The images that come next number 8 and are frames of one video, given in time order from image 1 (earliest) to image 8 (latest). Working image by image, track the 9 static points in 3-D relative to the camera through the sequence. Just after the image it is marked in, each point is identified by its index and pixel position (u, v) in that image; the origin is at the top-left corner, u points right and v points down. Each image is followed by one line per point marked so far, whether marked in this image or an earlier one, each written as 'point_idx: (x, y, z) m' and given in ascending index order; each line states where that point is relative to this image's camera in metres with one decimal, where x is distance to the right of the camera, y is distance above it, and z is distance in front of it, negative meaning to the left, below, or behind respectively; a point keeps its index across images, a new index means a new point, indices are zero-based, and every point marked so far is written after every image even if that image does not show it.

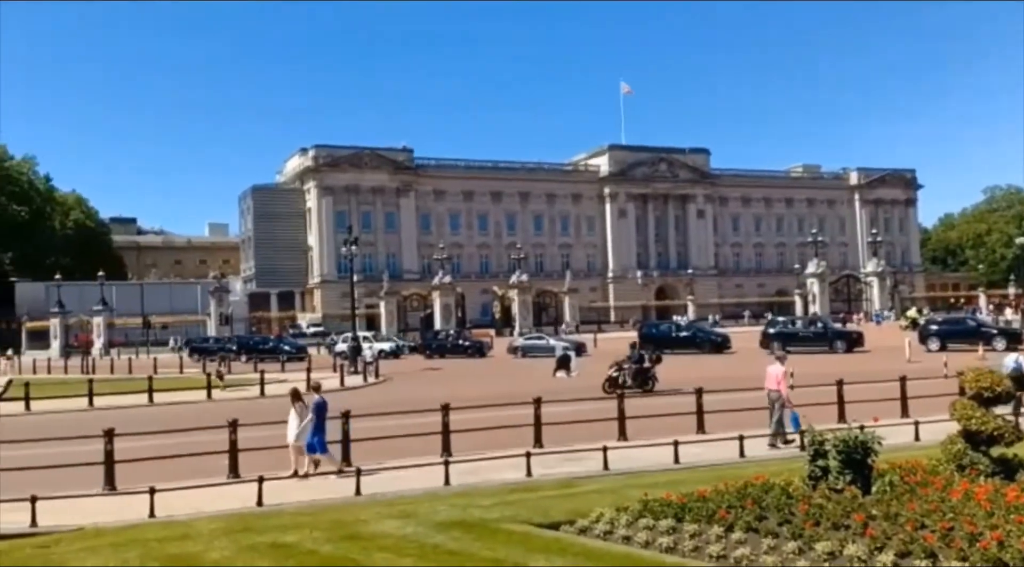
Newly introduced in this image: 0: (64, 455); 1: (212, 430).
0: (-8.8, -3.4, +17.8) m
1: (-6.5, -3.2, +19.7) m
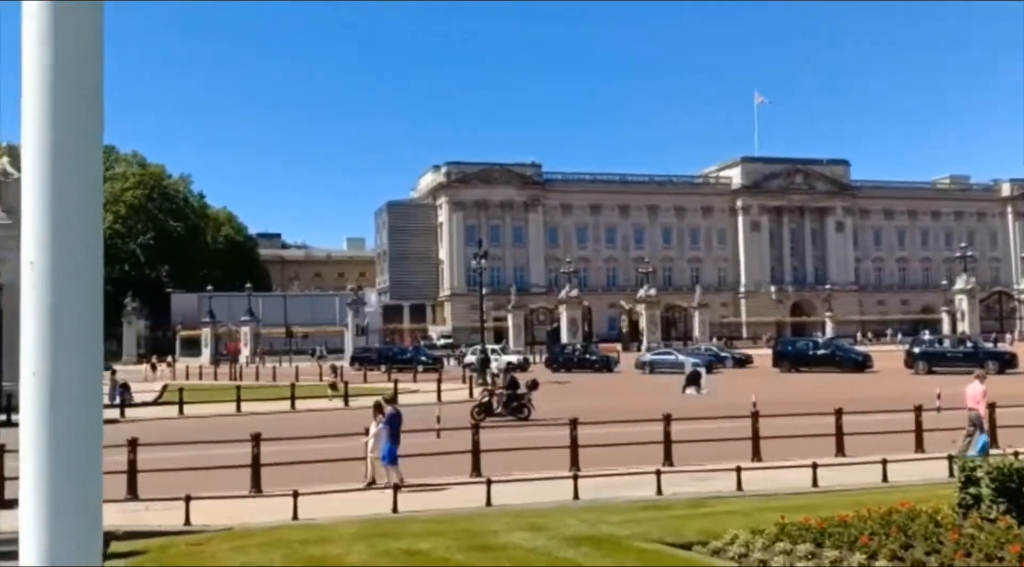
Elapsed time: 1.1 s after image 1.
0: (-6.2, -3.7, +18.9) m
1: (-3.7, -3.5, +20.4) m
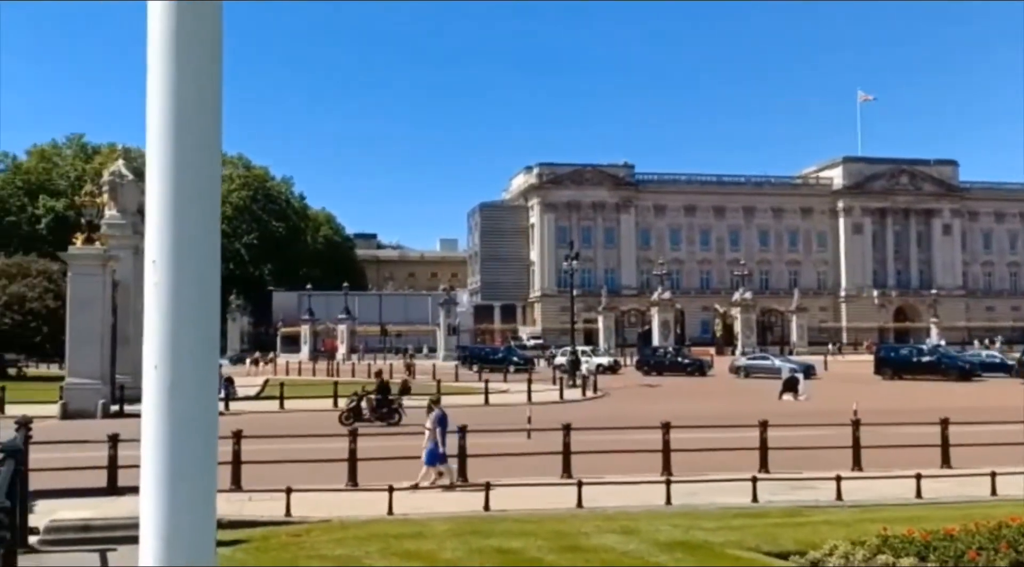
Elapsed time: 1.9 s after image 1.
0: (-4.3, -3.6, +19.4) m
1: (-1.6, -3.5, +20.7) m
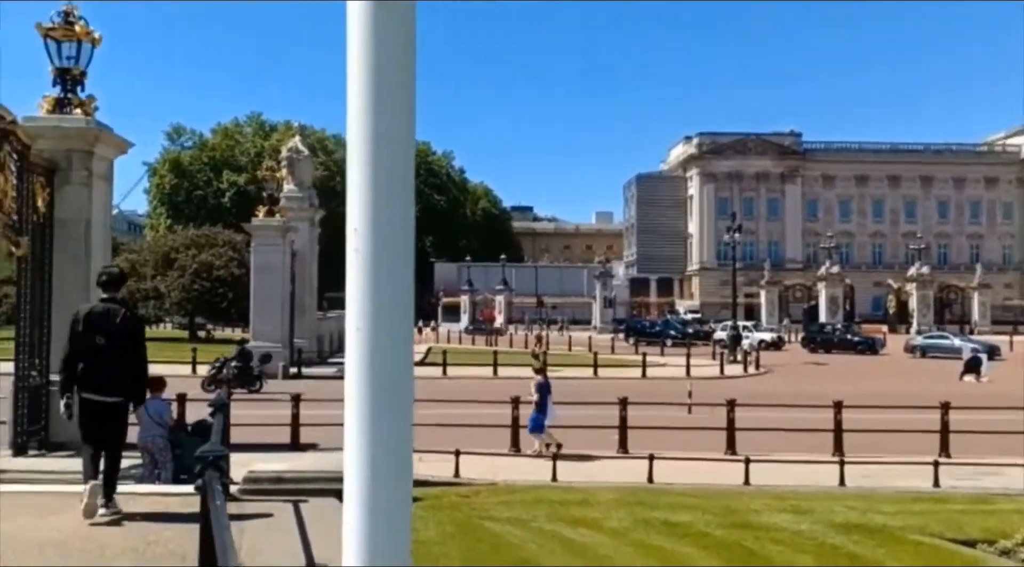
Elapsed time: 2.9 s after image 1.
0: (-0.8, -3.0, +20.0) m
1: (+2.1, -2.9, +20.8) m
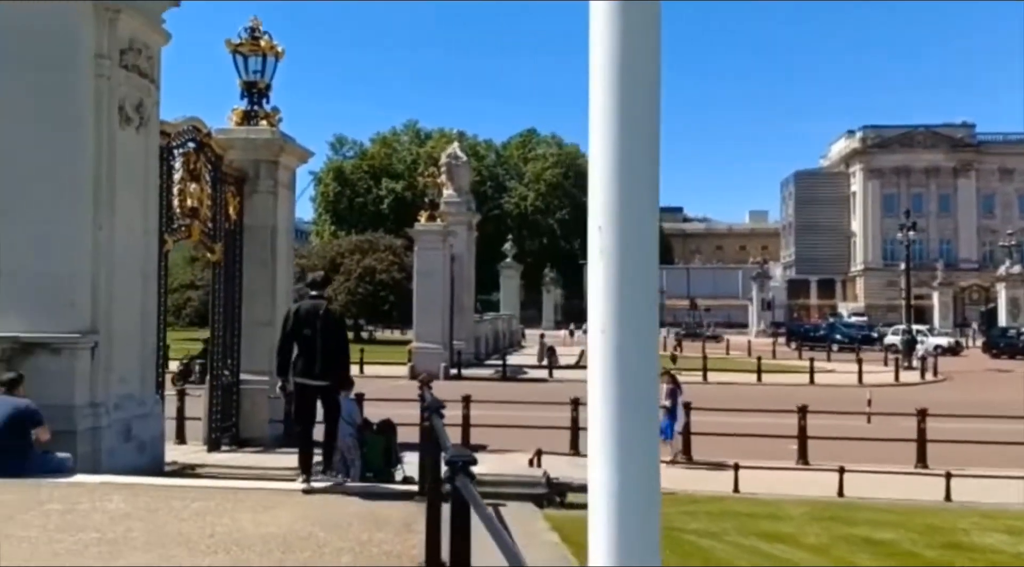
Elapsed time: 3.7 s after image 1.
0: (+2.9, -3.0, +19.6) m
1: (+5.9, -2.9, +19.9) m
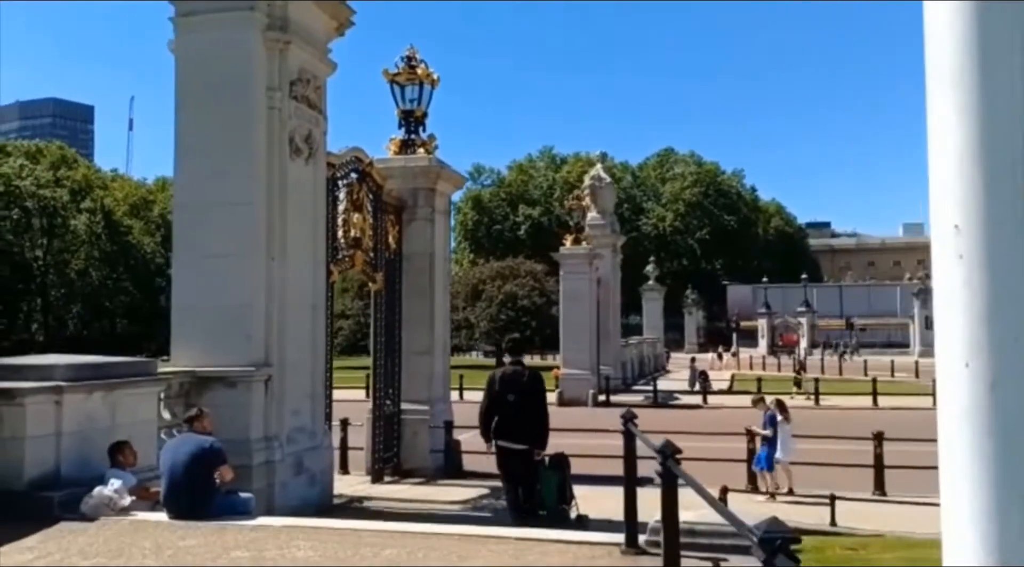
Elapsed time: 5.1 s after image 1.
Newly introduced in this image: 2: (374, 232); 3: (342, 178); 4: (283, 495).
0: (+6.3, -3.4, +18.2) m
1: (+9.3, -3.2, +18.1) m
2: (-2.4, +0.9, +15.4) m
3: (-2.7, +1.7, +14.1) m
4: (-2.8, -2.5, +10.8) m
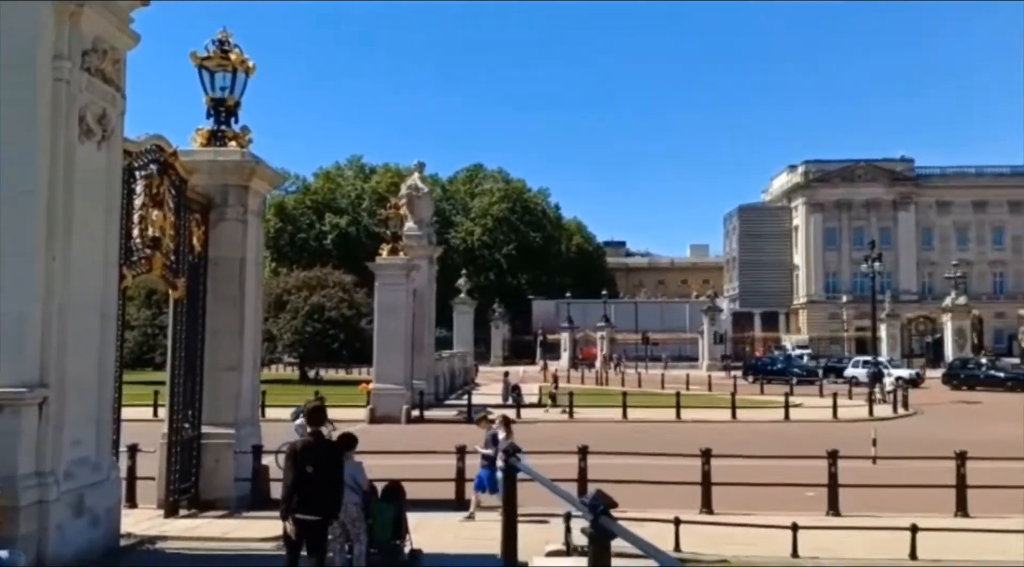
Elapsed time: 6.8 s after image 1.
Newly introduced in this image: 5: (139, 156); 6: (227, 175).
0: (+2.7, -3.8, +18.0) m
1: (+5.7, -3.6, +18.6) m
2: (-5.0, +0.8, +13.5) m
3: (-5.0, +1.6, +12.2) m
4: (-4.5, -2.6, +8.9) m
5: (-5.0, +1.7, +12.1) m
6: (-4.6, +1.8, +14.7) m
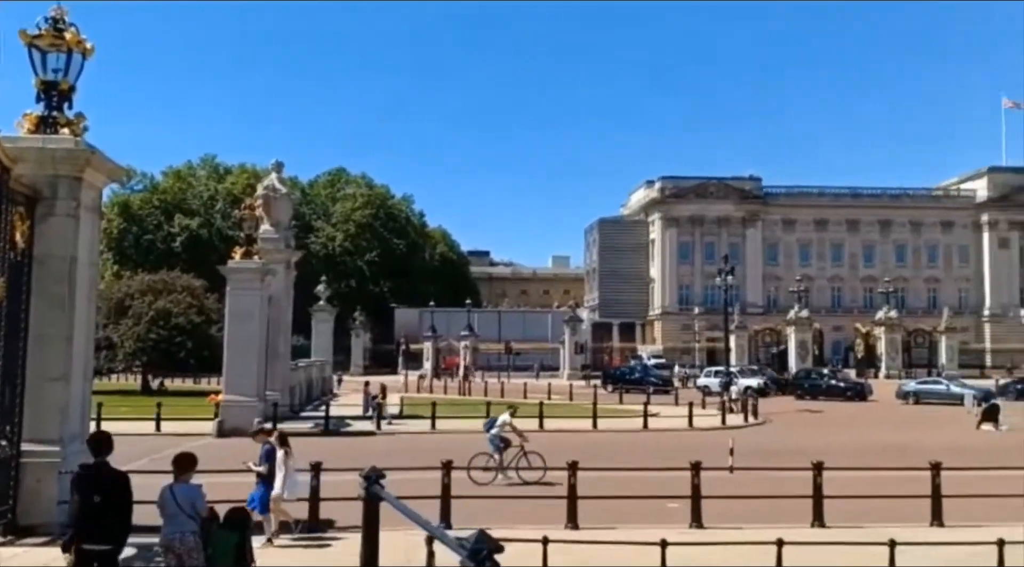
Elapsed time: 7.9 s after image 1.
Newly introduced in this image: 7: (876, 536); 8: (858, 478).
0: (0.0, -3.9, +17.6) m
1: (+2.8, -3.8, +18.5) m
2: (-6.9, +0.8, +12.0) m
3: (-6.7, +1.6, +10.7) m
4: (-5.7, -2.5, +7.5) m
5: (-6.6, +1.7, +10.6) m
6: (-6.7, +1.7, +13.2) m
7: (+4.8, -3.5, +12.2) m
8: (+7.6, -4.1, +19.1) m
